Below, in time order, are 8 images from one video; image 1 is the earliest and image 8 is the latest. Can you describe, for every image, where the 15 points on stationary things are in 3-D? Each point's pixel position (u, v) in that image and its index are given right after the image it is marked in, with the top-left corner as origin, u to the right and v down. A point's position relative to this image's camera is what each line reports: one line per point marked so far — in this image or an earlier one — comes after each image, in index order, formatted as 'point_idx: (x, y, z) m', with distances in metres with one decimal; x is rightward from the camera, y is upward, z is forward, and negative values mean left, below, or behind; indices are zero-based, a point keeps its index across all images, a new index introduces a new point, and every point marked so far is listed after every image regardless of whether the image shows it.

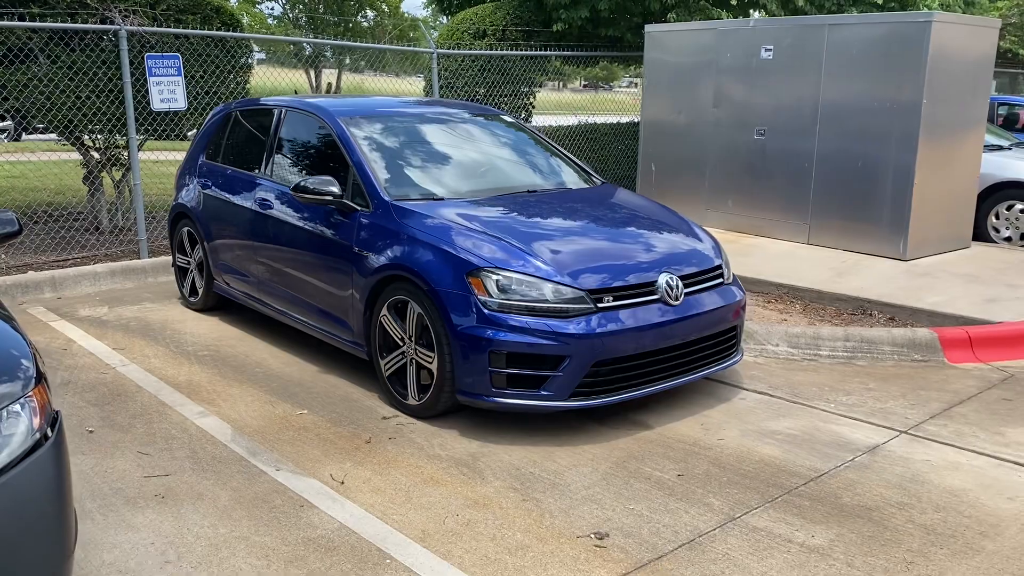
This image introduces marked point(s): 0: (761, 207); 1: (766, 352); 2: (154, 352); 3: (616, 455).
0: (+2.3, +0.7, +8.1) m
1: (+1.6, -0.4, +5.5) m
2: (-2.2, -0.4, +5.6) m
3: (+0.5, -0.7, +4.0) m
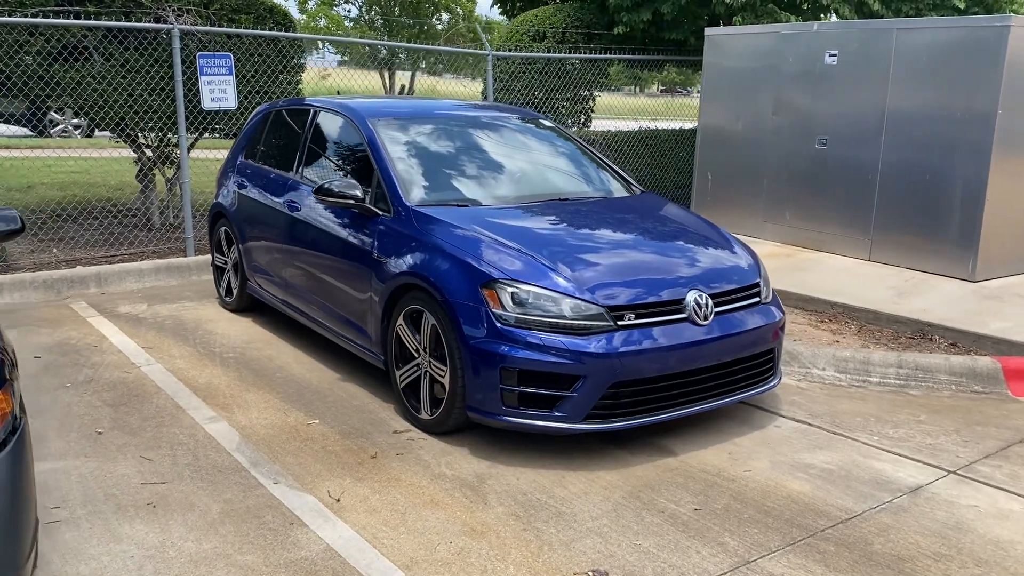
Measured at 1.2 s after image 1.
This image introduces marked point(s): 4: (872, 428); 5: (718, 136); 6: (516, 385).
0: (+2.7, +0.6, +7.7) m
1: (+1.7, -0.5, +5.2) m
2: (-2.1, -0.4, +5.6) m
3: (+0.5, -0.8, +3.7) m
4: (+1.8, -0.7, +4.4) m
5: (+2.0, +1.5, +8.6) m
6: (0.0, -0.4, +3.9) m
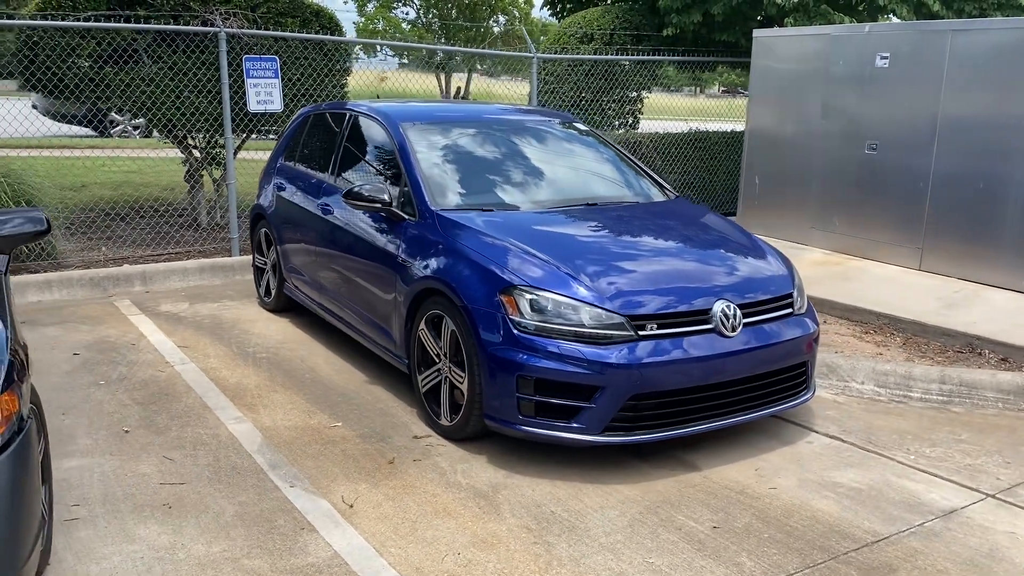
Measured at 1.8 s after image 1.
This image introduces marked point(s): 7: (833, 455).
0: (+3.0, +0.5, +7.5) m
1: (+1.9, -0.6, +5.0) m
2: (-1.9, -0.4, +5.6) m
3: (+0.6, -0.9, +3.7) m
4: (+1.9, -0.7, +4.2) m
5: (+2.4, +1.4, +8.4) m
6: (+0.1, -0.5, +3.8) m
7: (+1.5, -0.8, +4.1) m
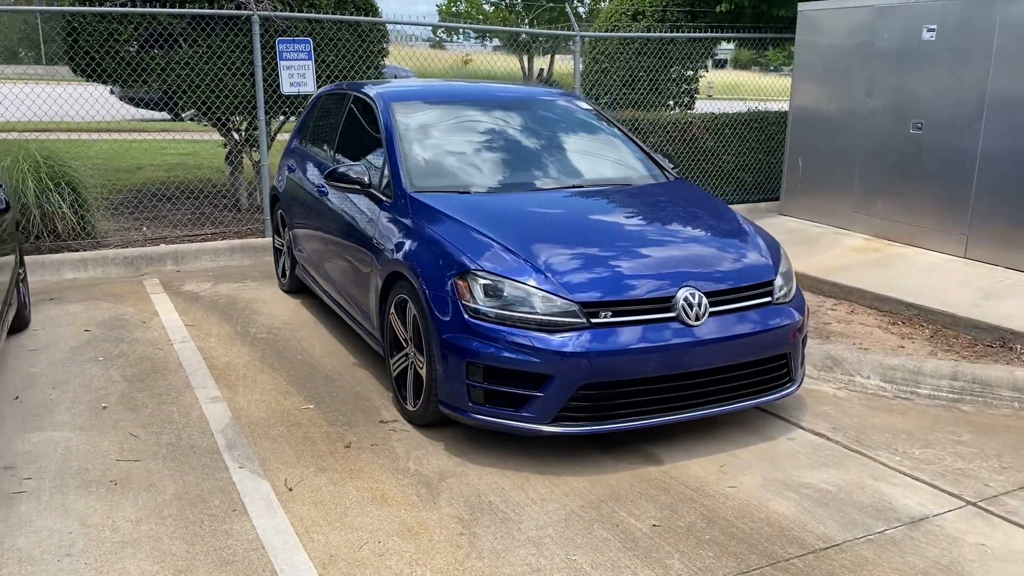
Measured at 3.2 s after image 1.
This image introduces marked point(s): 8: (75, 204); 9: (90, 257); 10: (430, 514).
0: (+3.2, +0.6, +7.1) m
1: (+1.8, -0.5, +4.7) m
2: (-1.9, -0.3, +5.7) m
3: (+0.3, -0.8, +3.5) m
4: (+1.7, -0.7, +4.0) m
5: (+2.7, +1.5, +8.0) m
6: (-0.1, -0.4, +3.7) m
7: (+1.3, -0.7, +3.9) m
8: (-3.7, +0.7, +7.6) m
9: (-3.4, +0.3, +7.3) m
10: (-0.3, -0.8, +3.3) m
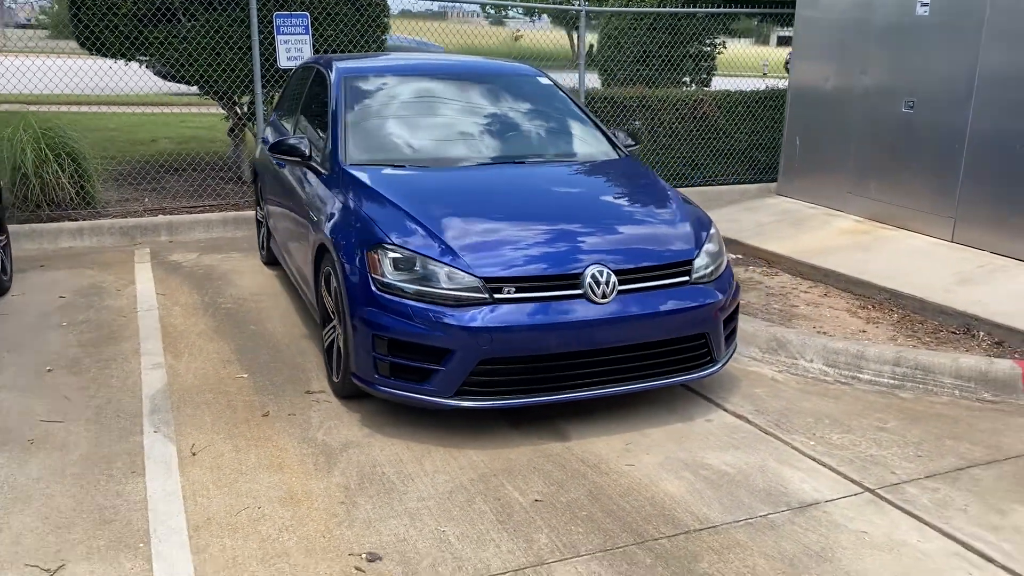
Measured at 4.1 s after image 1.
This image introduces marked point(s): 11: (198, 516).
0: (+3.0, +0.7, +6.8) m
1: (+1.5, -0.4, +4.6) m
2: (-2.1, -0.1, +5.9) m
3: (-0.1, -0.7, +3.5) m
4: (+1.3, -0.6, +3.9) m
5: (+2.6, +1.7, +7.8) m
6: (-0.5, -0.3, +3.7) m
7: (+0.9, -0.6, +3.8) m
8: (-3.8, +1.0, +7.8) m
9: (-3.6, +0.5, +7.5) m
10: (-0.7, -0.7, +3.4) m
11: (-1.1, -0.8, +3.1) m
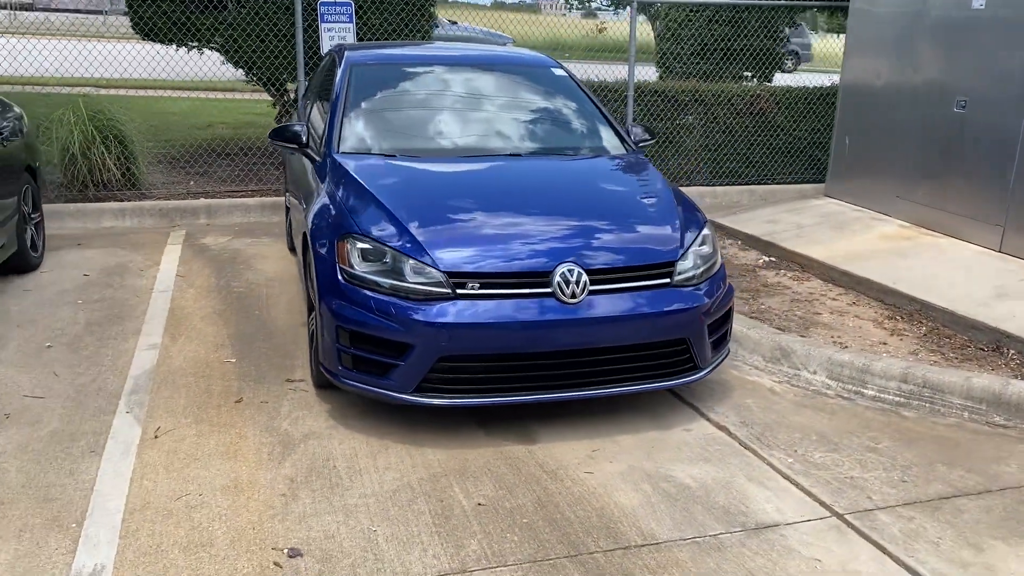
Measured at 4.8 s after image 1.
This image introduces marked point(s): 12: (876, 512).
0: (+3.2, +0.6, +6.4) m
1: (+1.4, -0.4, +4.4) m
2: (-2.1, 0.0, +5.9) m
3: (-0.3, -0.7, +3.4) m
4: (+1.2, -0.7, +3.7) m
5: (+2.9, +1.6, +7.4) m
6: (-0.7, -0.2, +3.7) m
7: (+0.8, -0.6, +3.6) m
8: (-3.5, +1.2, +8.0) m
9: (-3.3, +0.7, +7.7) m
10: (-0.9, -0.7, +3.3) m
11: (-1.3, -0.7, +3.1) m
12: (+1.3, -0.8, +3.1) m
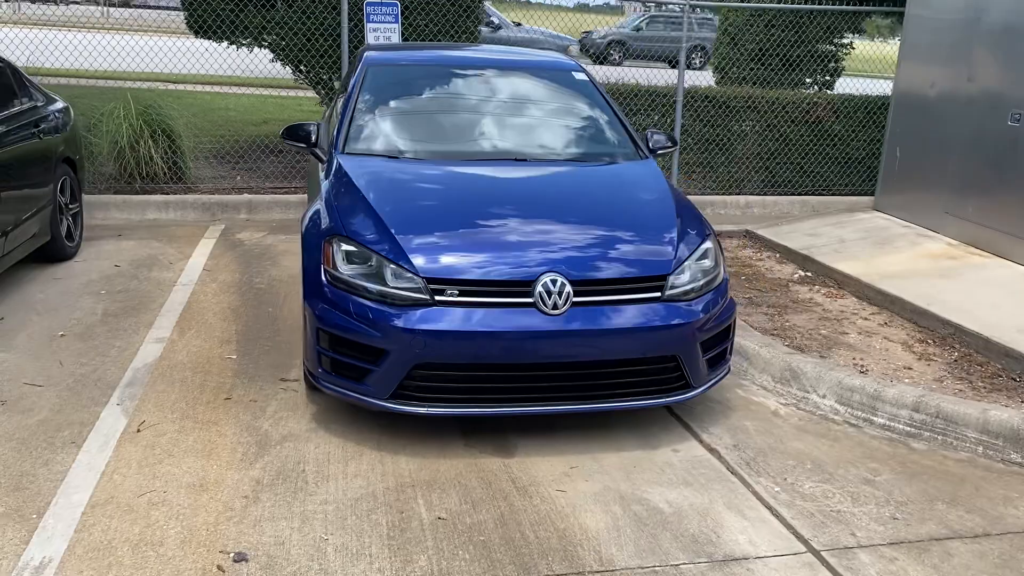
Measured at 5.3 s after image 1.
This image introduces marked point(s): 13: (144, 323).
0: (+3.4, +0.5, +6.1) m
1: (+1.4, -0.5, +4.2) m
2: (-1.9, +0.1, +6.0) m
3: (-0.4, -0.7, +3.4) m
4: (+1.1, -0.7, +3.5) m
5: (+3.2, +1.5, +7.1) m
6: (-0.7, -0.2, +3.7) m
7: (+0.7, -0.7, +3.5) m
8: (-3.1, +1.3, +8.2) m
9: (-3.0, +0.8, +7.9) m
10: (-1.0, -0.7, +3.3) m
11: (-1.4, -0.7, +3.2) m
12: (+1.1, -0.9, +3.0) m
13: (-2.1, -0.2, +5.0) m
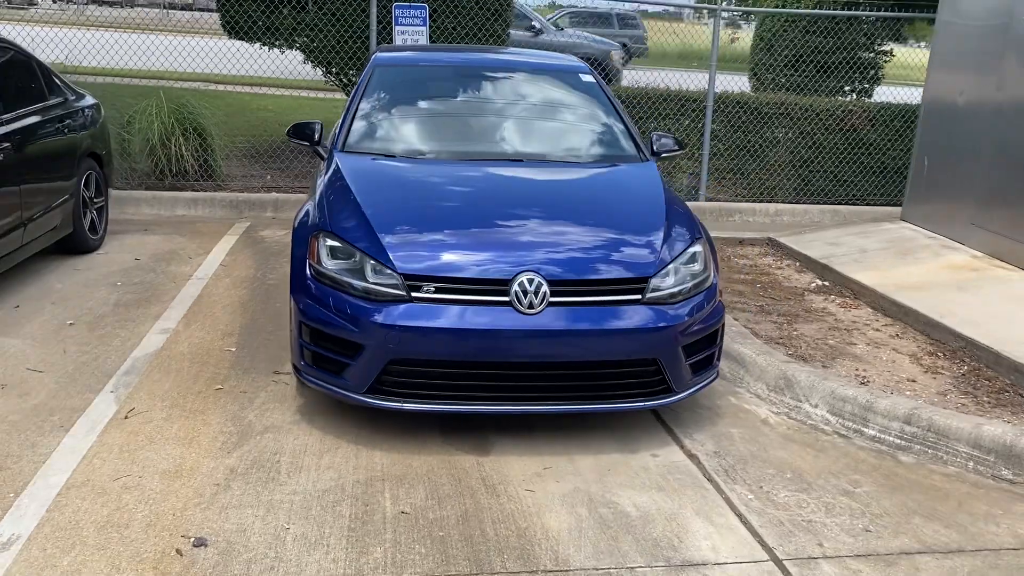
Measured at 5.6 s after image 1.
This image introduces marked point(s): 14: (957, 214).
0: (+3.4, +0.4, +5.9) m
1: (+1.3, -0.6, +4.1) m
2: (-1.9, +0.1, +6.1) m
3: (-0.5, -0.7, +3.4) m
4: (+1.0, -0.7, +3.4) m
5: (+3.3, +1.4, +6.9) m
6: (-0.8, -0.2, +3.7) m
7: (+0.6, -0.7, +3.5) m
8: (-2.9, +1.3, +8.4) m
9: (-2.8, +0.8, +8.1) m
10: (-1.1, -0.7, +3.4) m
11: (-1.5, -0.7, +3.2) m
12: (+1.0, -0.9, +2.9) m
13: (-2.1, -0.1, +5.1) m
14: (+3.3, +0.6, +6.7) m
